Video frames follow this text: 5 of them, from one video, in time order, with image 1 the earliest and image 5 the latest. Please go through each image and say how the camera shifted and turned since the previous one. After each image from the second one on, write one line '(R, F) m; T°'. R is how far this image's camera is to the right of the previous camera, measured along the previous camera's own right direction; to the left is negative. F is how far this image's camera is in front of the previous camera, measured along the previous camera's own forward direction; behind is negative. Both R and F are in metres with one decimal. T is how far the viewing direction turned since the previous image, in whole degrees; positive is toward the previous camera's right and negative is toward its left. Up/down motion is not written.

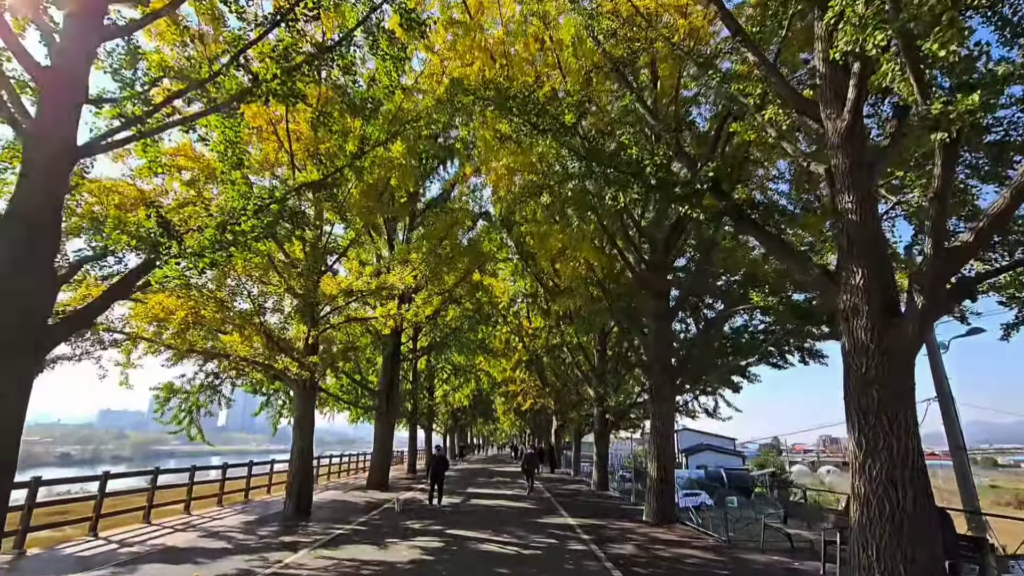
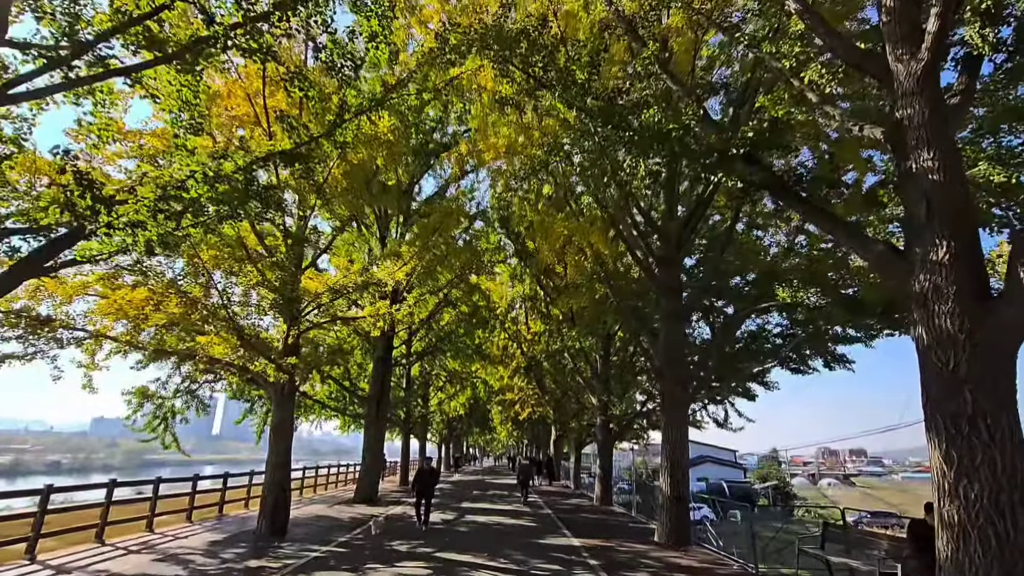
(0.0, +1.1) m; 0°
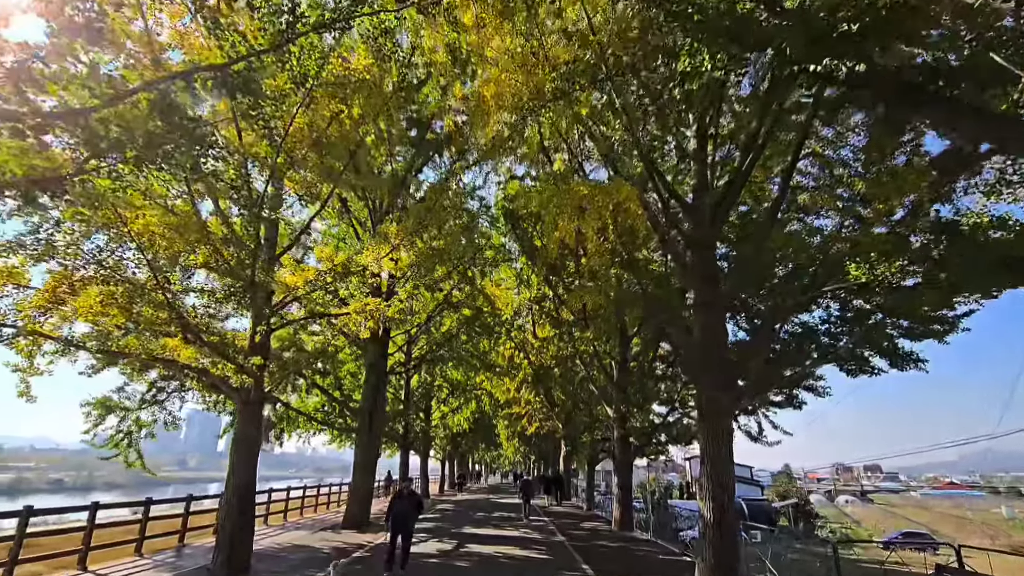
(0.0, +1.9) m; -1°
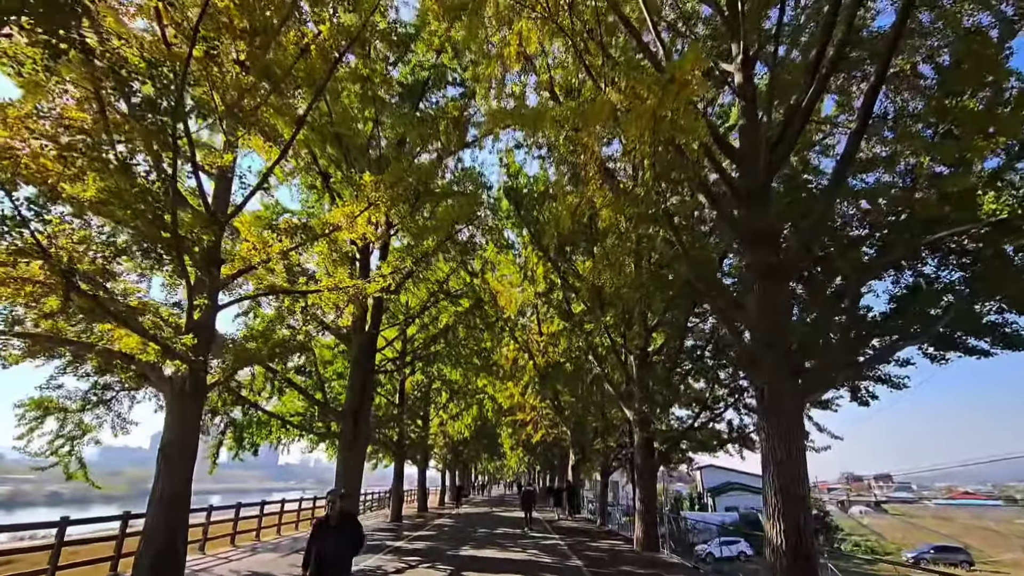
(0.0, +2.2) m; 0°
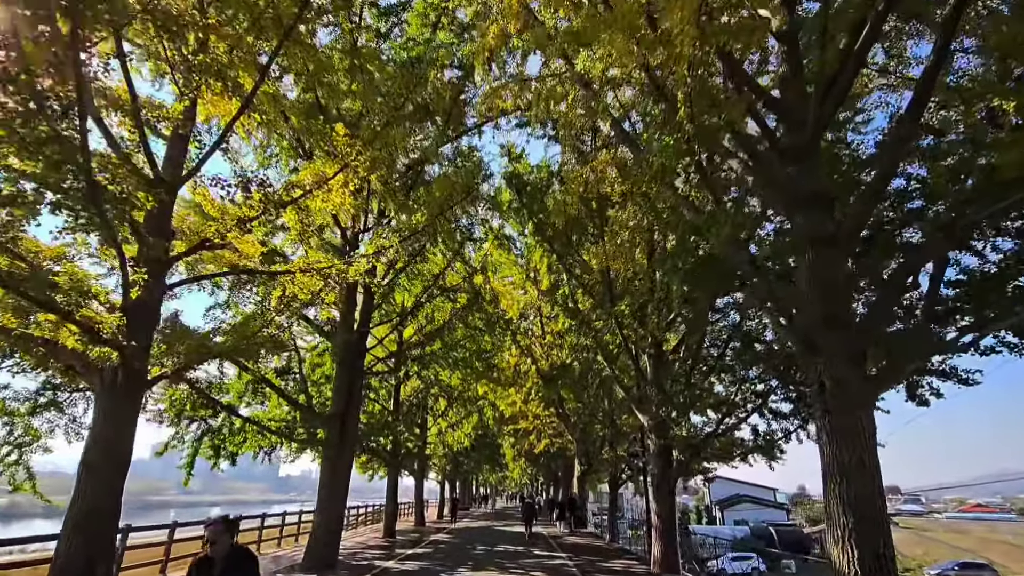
(0.0, +1.4) m; 0°
